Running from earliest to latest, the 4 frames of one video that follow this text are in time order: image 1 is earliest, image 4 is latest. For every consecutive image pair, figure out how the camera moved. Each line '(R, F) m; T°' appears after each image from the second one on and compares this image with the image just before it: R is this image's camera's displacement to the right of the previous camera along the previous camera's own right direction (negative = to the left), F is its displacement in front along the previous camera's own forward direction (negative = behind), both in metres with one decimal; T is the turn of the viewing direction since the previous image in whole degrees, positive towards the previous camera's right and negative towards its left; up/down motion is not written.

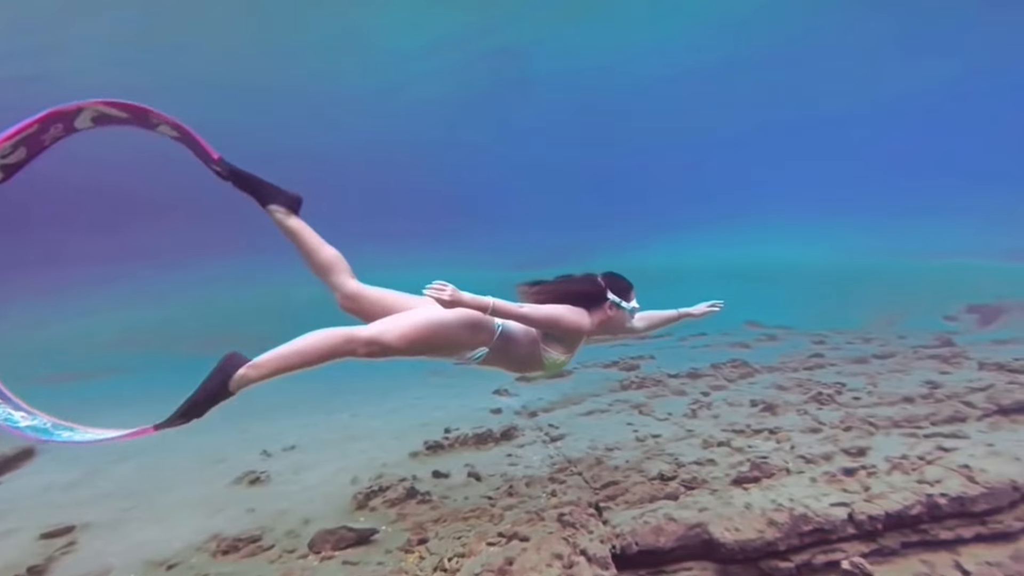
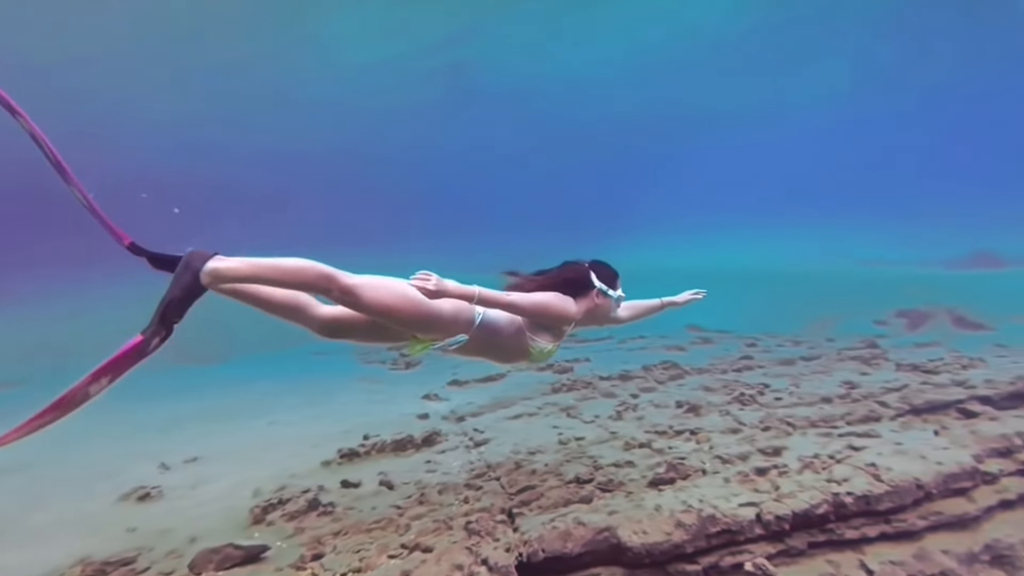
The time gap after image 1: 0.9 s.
(+0.2, +0.1) m; +4°
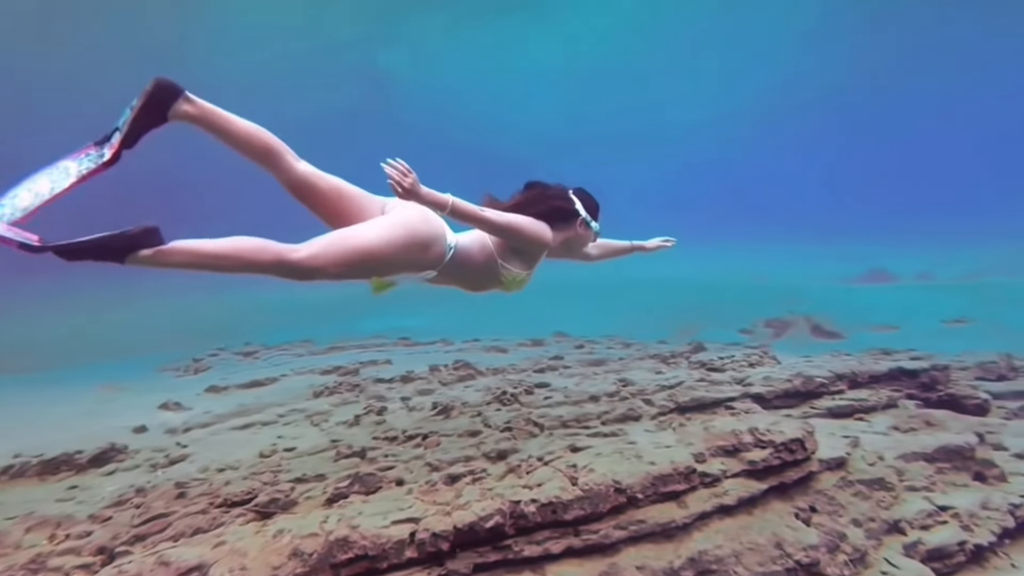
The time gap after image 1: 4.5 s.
(+1.1, +0.5) m; +9°
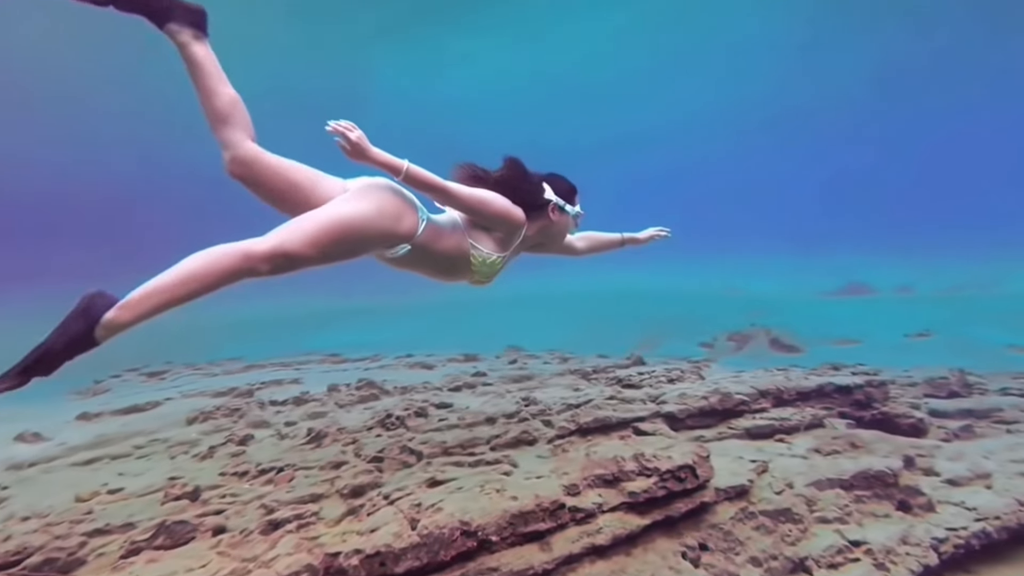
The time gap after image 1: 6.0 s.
(+0.5, +0.3) m; +3°
